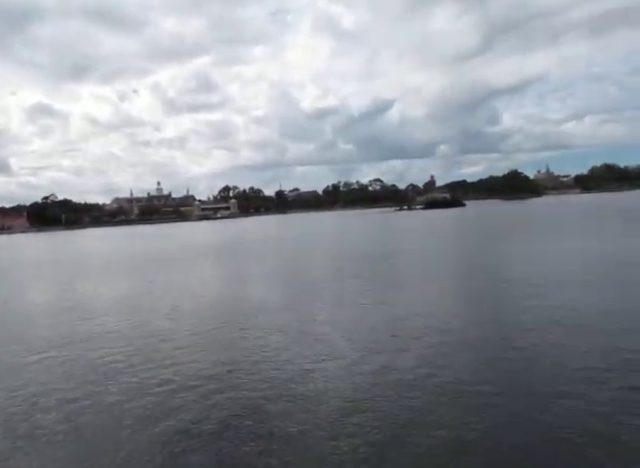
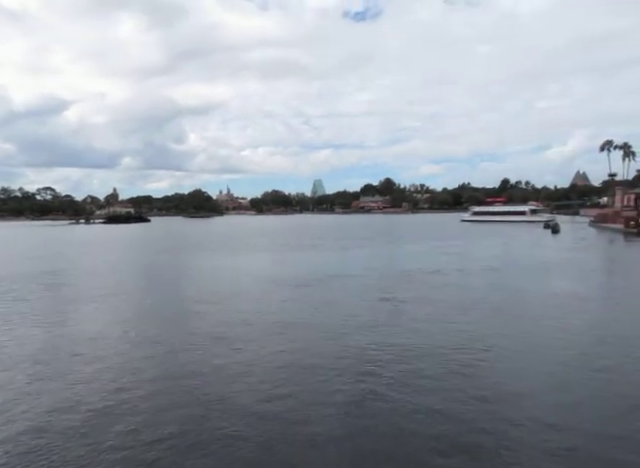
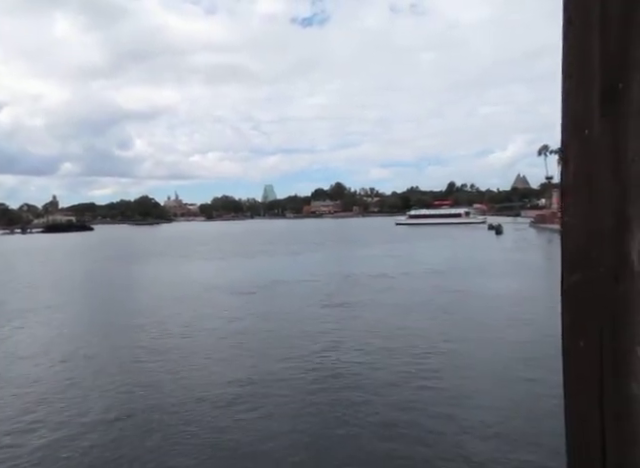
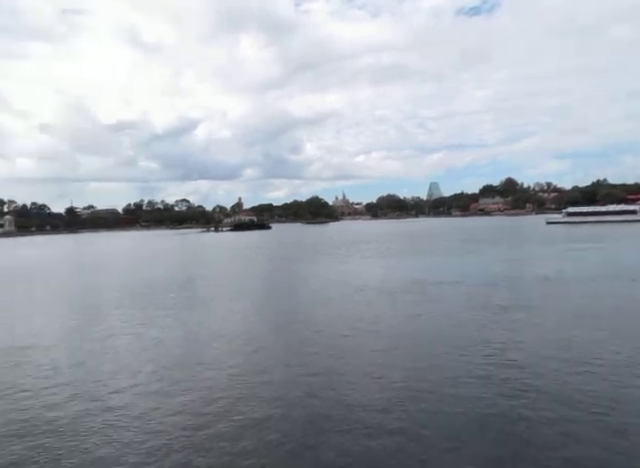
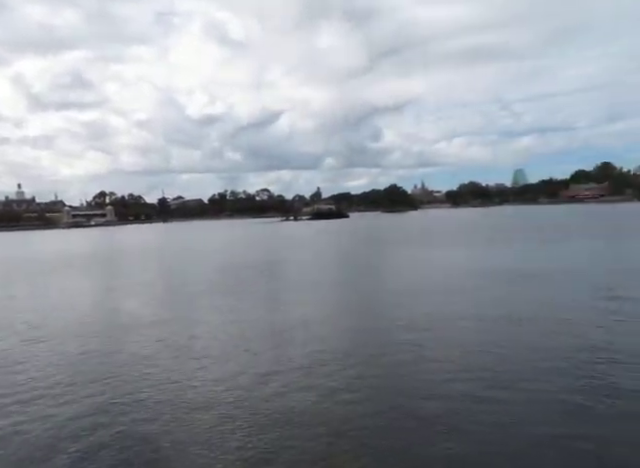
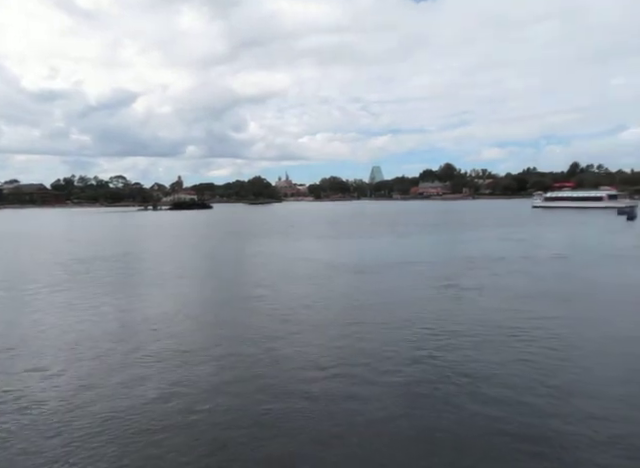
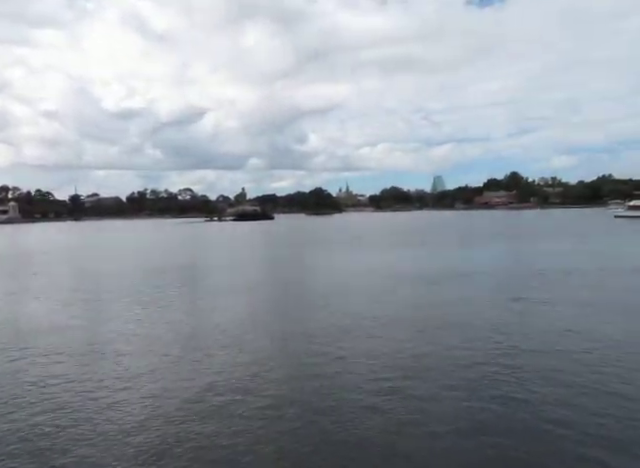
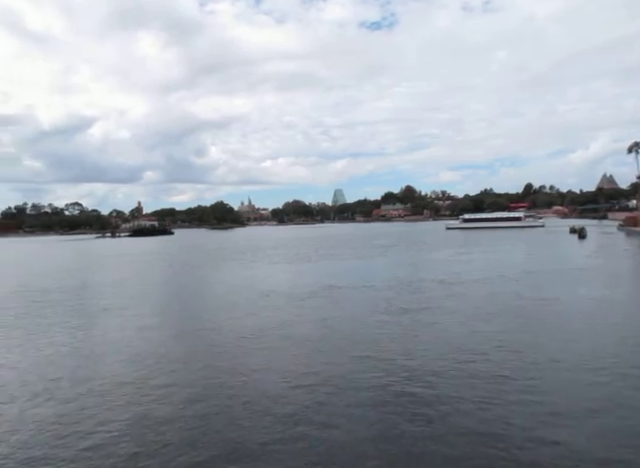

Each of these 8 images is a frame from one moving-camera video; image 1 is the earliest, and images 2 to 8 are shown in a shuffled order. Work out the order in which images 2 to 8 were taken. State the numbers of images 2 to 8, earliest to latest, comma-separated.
5, 7, 6, 2, 3, 8, 4
